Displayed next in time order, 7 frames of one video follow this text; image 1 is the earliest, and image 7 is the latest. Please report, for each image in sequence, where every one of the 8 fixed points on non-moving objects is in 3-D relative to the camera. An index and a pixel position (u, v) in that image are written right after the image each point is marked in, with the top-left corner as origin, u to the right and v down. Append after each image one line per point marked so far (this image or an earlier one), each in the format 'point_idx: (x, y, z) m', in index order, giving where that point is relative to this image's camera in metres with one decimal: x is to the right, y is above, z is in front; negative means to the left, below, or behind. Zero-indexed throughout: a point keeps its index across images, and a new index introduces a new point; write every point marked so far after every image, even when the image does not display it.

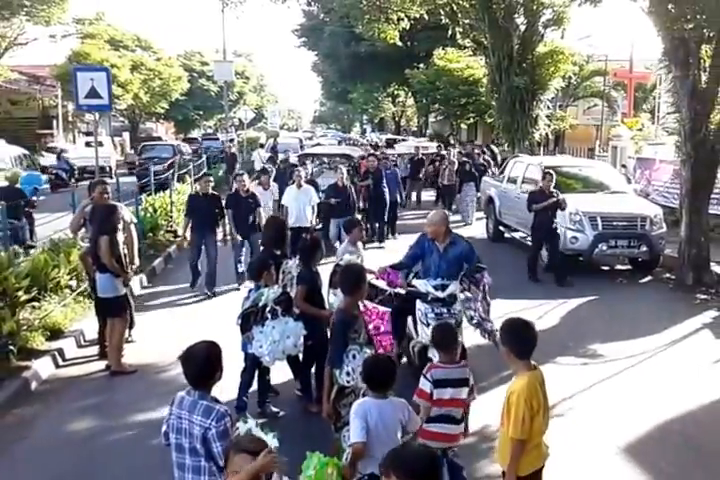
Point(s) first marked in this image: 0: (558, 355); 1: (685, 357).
0: (+2.1, -1.2, +9.9) m
1: (+3.4, -1.2, +9.8) m
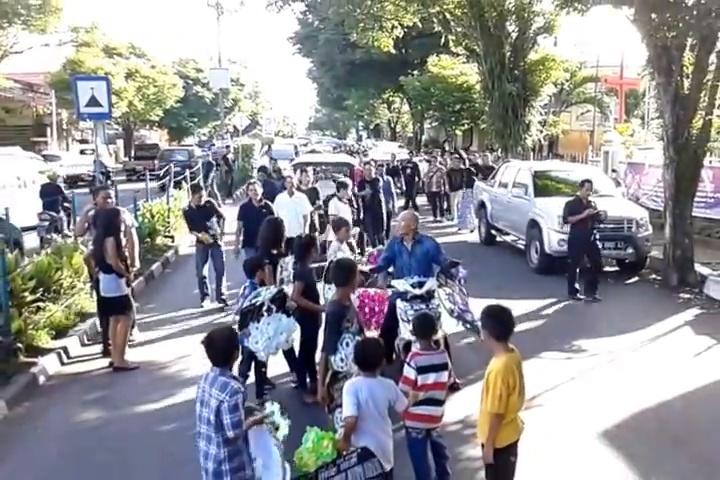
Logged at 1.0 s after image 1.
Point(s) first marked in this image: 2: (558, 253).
0: (+2.0, -1.2, +10.3) m
1: (+3.3, -1.2, +10.2) m
2: (+3.2, -0.2, +15.3) m
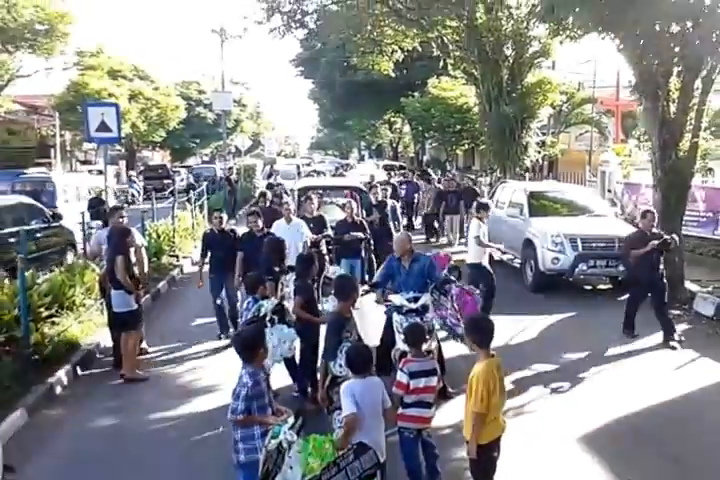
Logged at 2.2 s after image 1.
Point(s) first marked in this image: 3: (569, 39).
0: (+2.0, -1.4, +10.8) m
1: (+3.3, -1.4, +10.7) m
2: (+3.2, -0.5, +15.8) m
3: (+3.6, +3.5, +16.1) m
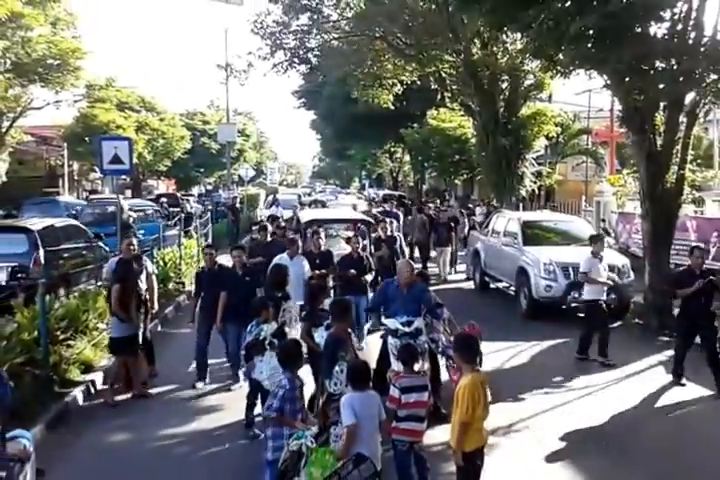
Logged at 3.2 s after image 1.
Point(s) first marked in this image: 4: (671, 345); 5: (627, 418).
0: (+2.0, -1.7, +11.3) m
1: (+3.3, -1.8, +11.2) m
2: (+3.2, -1.0, +16.4) m
3: (+3.6, +3.0, +16.8) m
4: (+4.8, -1.6, +14.4) m
5: (+2.8, -1.9, +9.8) m
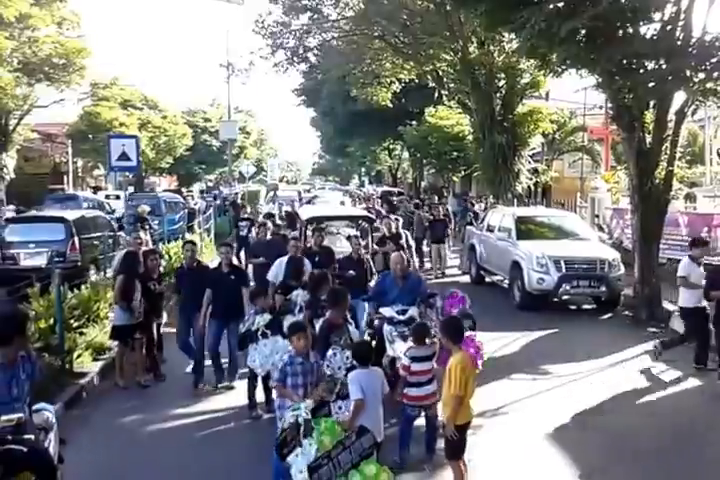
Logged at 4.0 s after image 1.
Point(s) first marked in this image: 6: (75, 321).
0: (+1.9, -1.7, +11.8) m
1: (+3.3, -1.7, +11.7) m
2: (+3.2, -0.9, +16.9) m
3: (+3.6, +3.1, +17.3) m
4: (+4.7, -1.5, +14.9) m
5: (+2.8, -1.8, +10.3) m
6: (-3.3, -0.9, +10.9) m
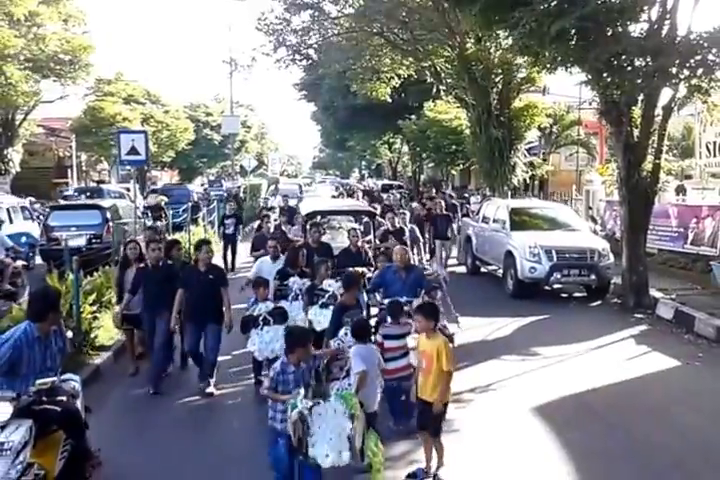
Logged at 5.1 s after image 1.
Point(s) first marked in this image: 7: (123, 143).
0: (+1.9, -1.5, +12.5) m
1: (+3.2, -1.5, +12.4) m
2: (+3.2, -0.7, +17.6) m
3: (+3.5, +3.3, +17.9) m
4: (+4.7, -1.3, +15.6) m
5: (+2.8, -1.6, +11.0) m
6: (-3.3, -0.8, +11.5) m
7: (-3.8, +1.5, +14.9) m
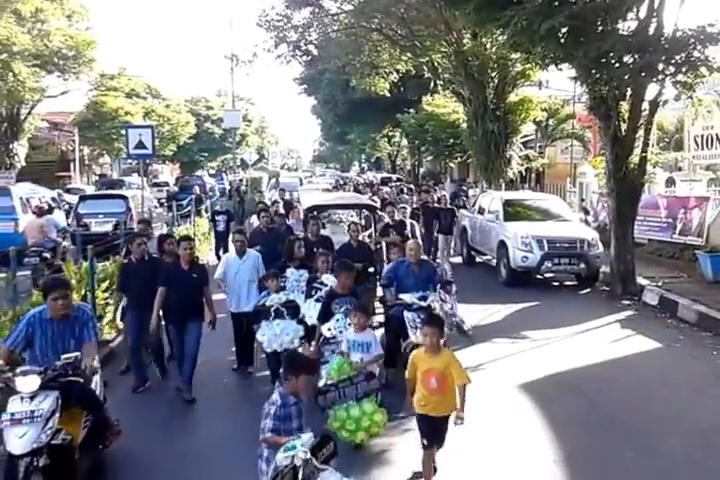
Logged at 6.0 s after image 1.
0: (+1.9, -1.4, +13.2) m
1: (+3.2, -1.4, +13.1) m
2: (+3.2, -0.5, +18.3) m
3: (+3.5, +3.5, +18.6) m
4: (+4.7, -1.2, +16.3) m
5: (+2.7, -1.5, +11.7) m
6: (-3.4, -0.7, +12.2) m
7: (-3.8, +1.7, +15.6) m
